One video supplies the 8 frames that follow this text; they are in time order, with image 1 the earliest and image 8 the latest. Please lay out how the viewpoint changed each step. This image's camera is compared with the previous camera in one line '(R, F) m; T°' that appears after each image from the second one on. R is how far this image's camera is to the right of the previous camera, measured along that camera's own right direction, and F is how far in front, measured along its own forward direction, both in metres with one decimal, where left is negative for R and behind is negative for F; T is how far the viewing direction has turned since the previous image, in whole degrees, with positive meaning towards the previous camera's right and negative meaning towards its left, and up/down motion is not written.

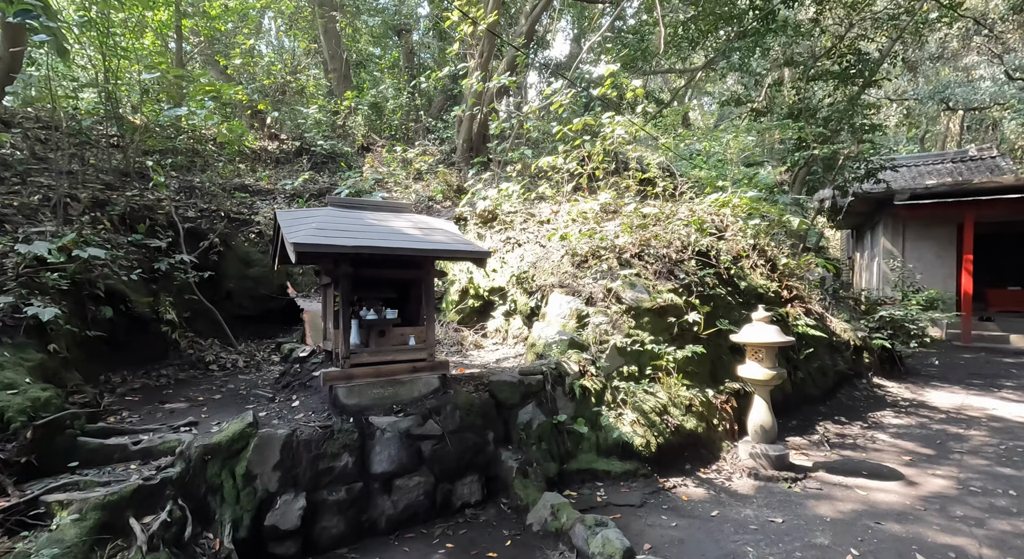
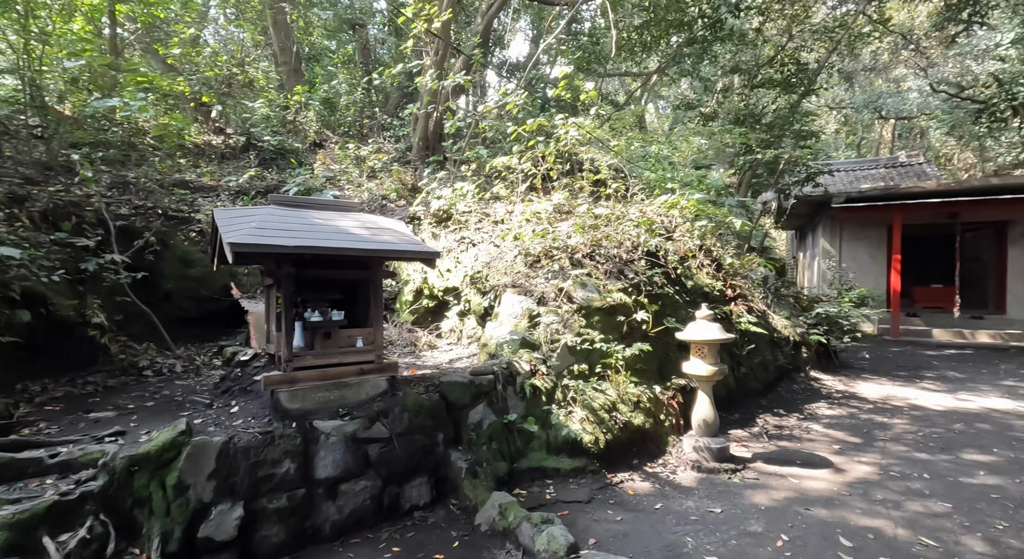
(0.0, 0.0) m; +5°
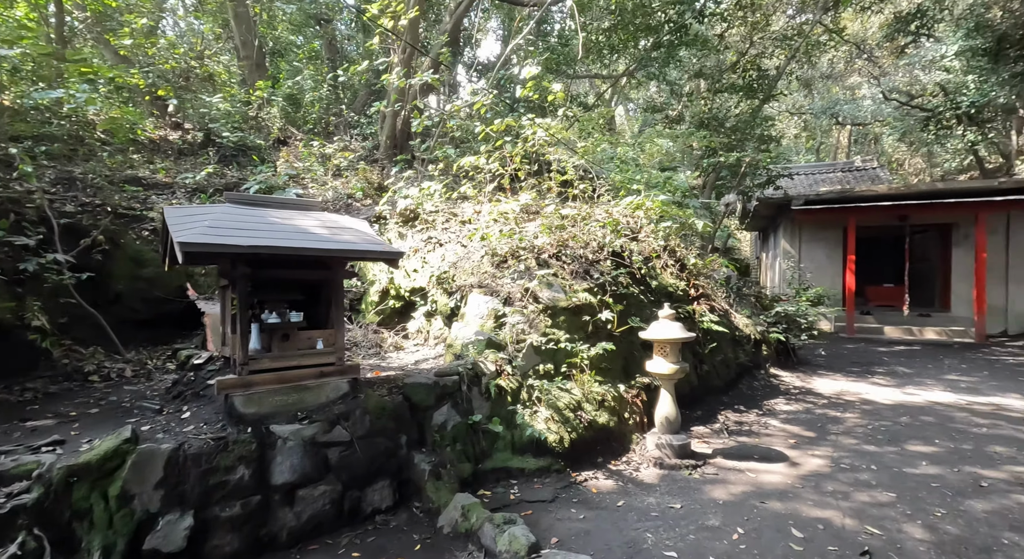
(0.0, 0.0) m; +3°
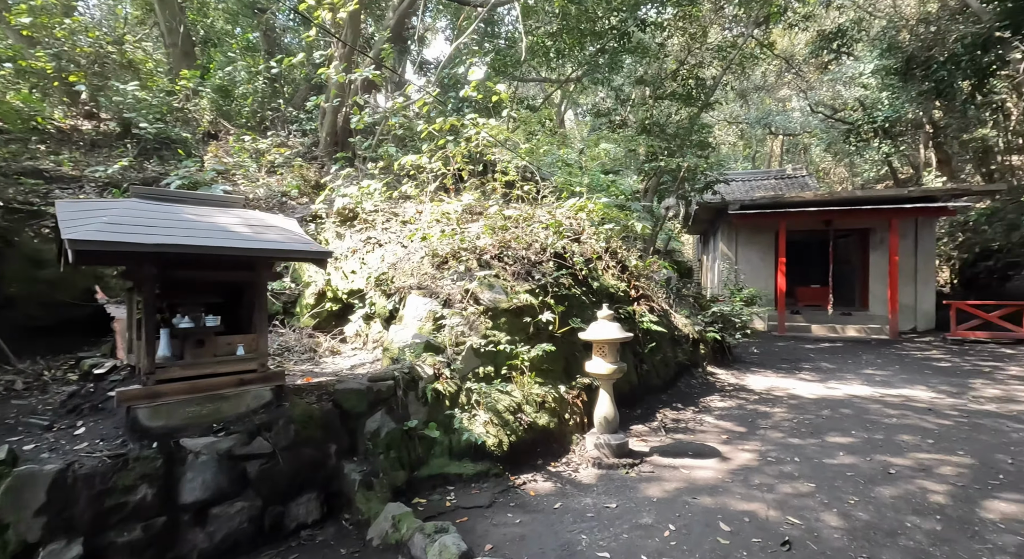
(+0.1, 0.0) m; +6°
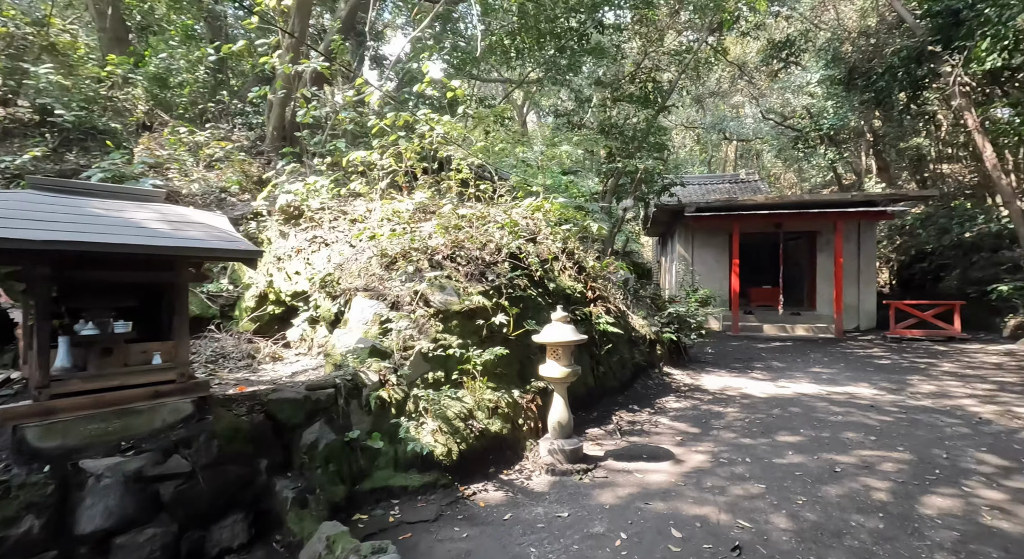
(+0.1, +0.1) m; +4°
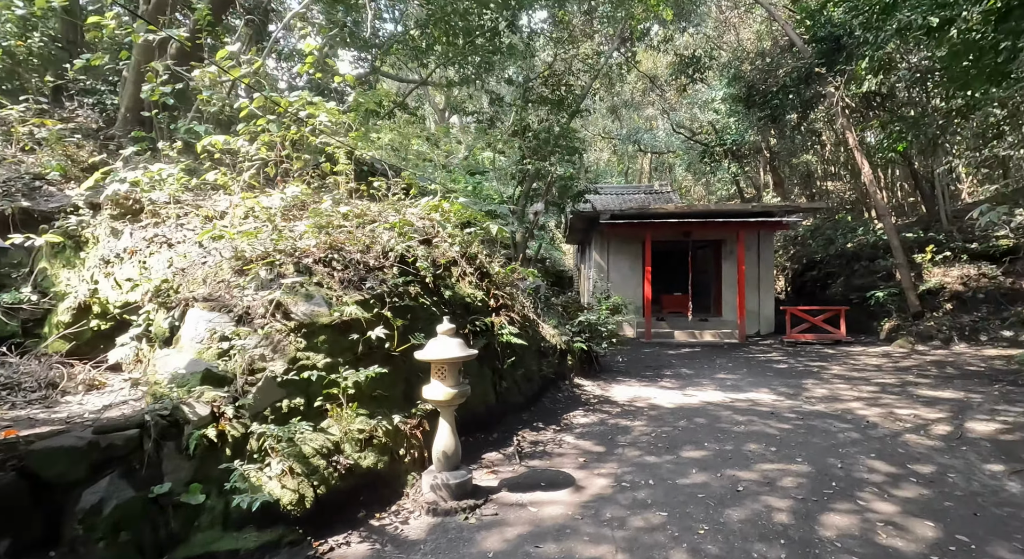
(+0.3, +0.4) m; +8°
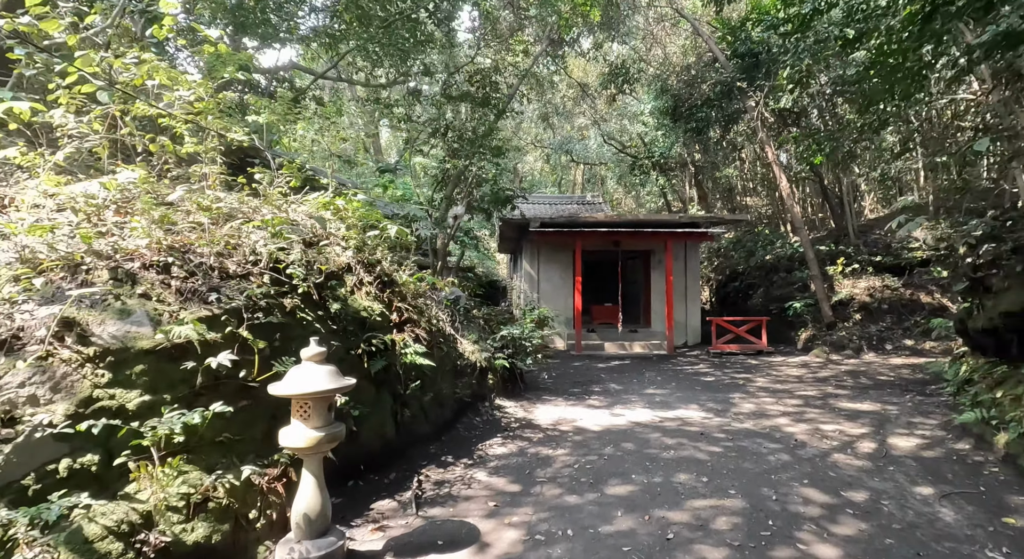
(+0.2, +0.6) m; +7°
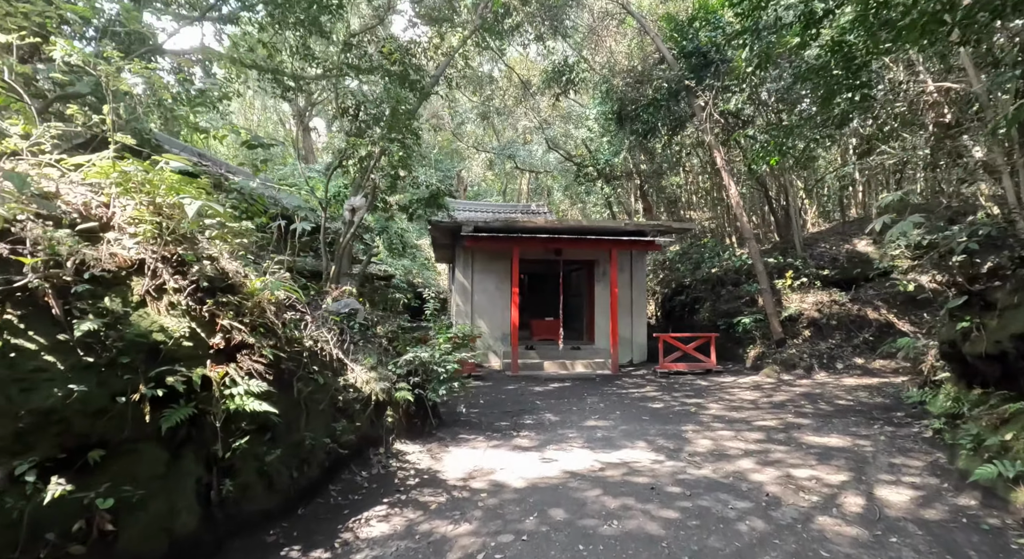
(+0.4, +1.3) m; +6°
